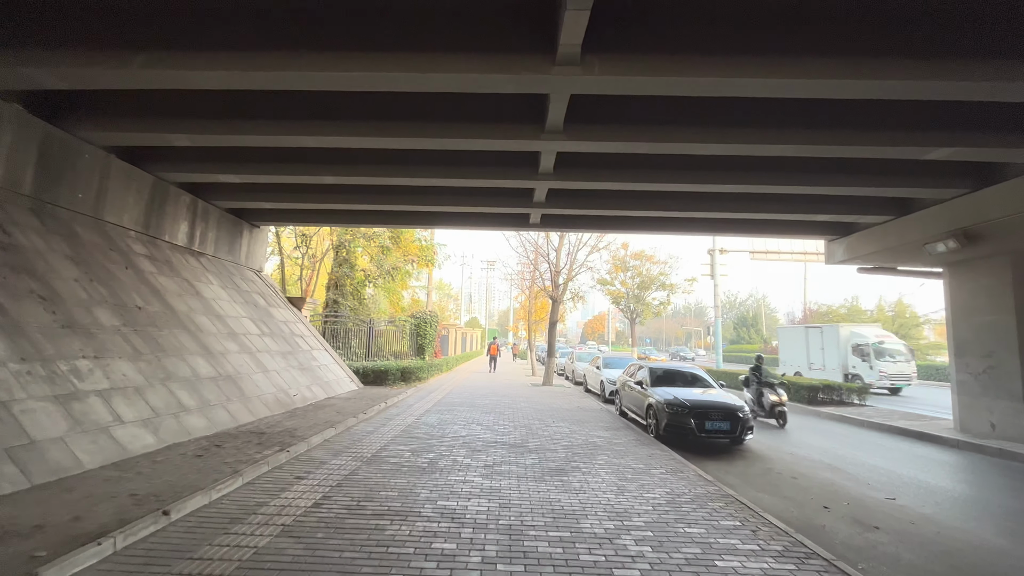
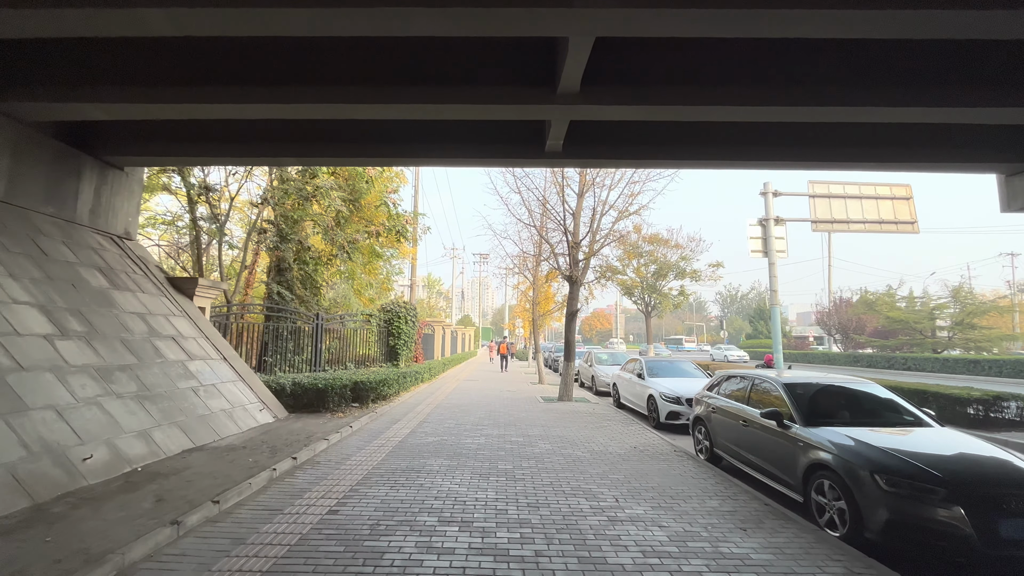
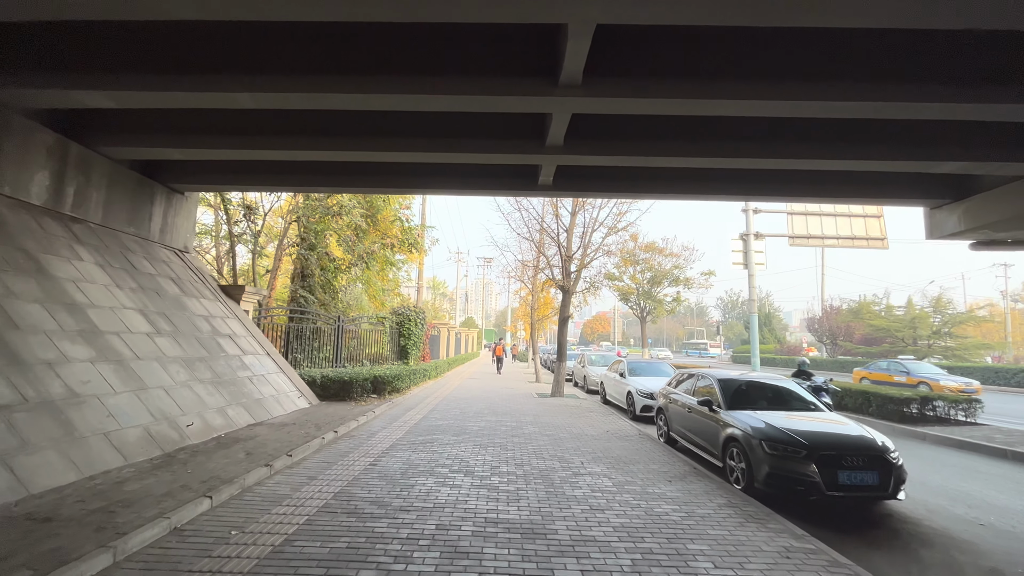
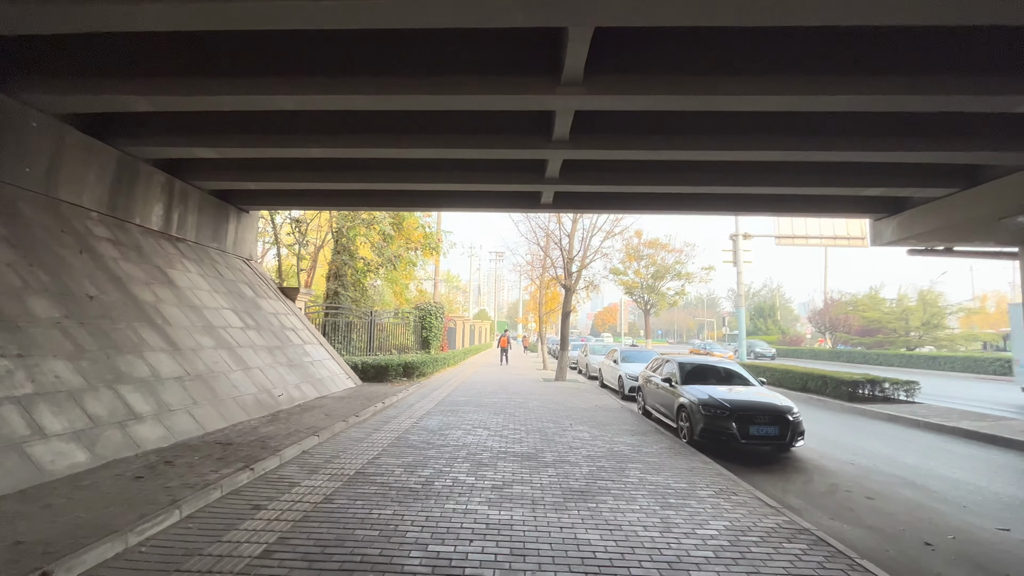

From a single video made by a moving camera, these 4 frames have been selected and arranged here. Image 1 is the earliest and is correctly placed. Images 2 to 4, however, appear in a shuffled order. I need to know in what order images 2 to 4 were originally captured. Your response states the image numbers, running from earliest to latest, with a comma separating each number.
4, 3, 2
